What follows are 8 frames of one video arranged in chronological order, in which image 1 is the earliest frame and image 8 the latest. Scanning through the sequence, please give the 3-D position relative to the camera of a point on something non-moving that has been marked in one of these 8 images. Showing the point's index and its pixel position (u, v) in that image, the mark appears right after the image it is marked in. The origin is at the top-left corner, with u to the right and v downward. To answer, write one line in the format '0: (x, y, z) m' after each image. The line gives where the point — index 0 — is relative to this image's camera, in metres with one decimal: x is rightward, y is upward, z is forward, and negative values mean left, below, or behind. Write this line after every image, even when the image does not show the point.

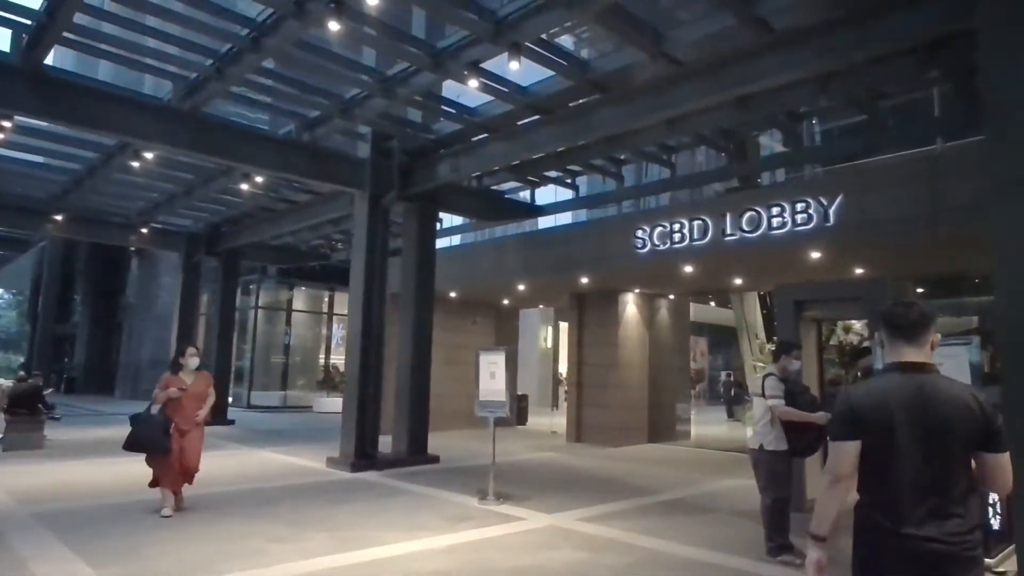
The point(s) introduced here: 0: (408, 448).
0: (-1.9, -2.9, +11.7) m
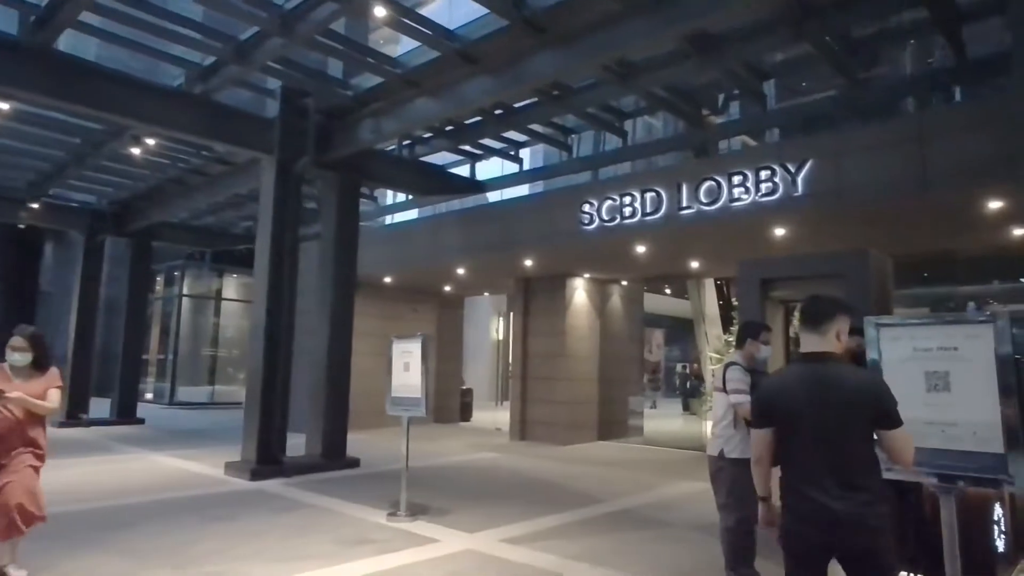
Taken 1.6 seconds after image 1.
0: (-3.0, -2.6, +10.3) m
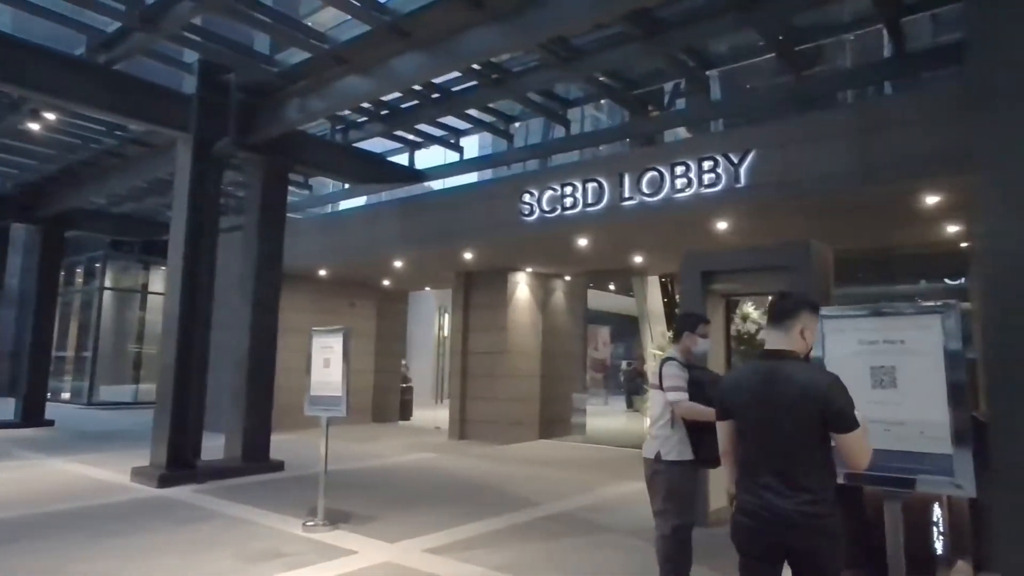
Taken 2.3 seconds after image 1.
0: (-3.9, -2.4, +9.6) m
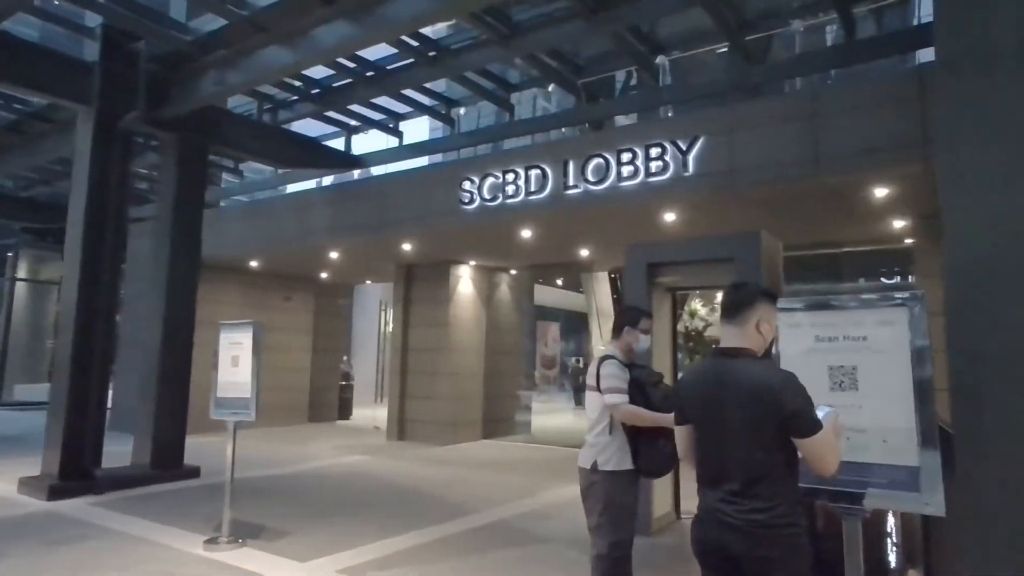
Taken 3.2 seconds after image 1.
0: (-4.8, -2.3, +8.8) m
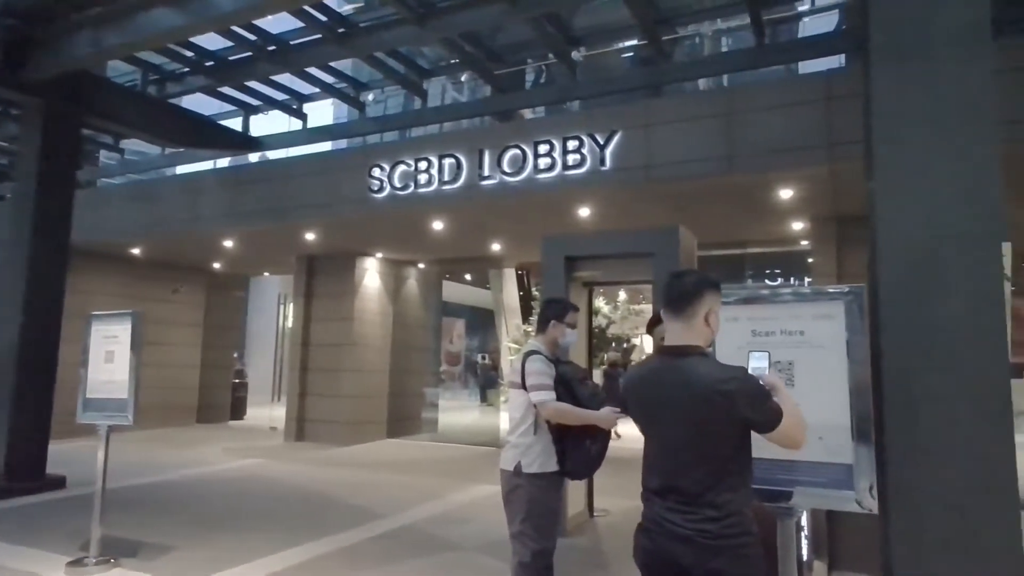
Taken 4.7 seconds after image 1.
0: (-5.9, -2.1, +7.7) m
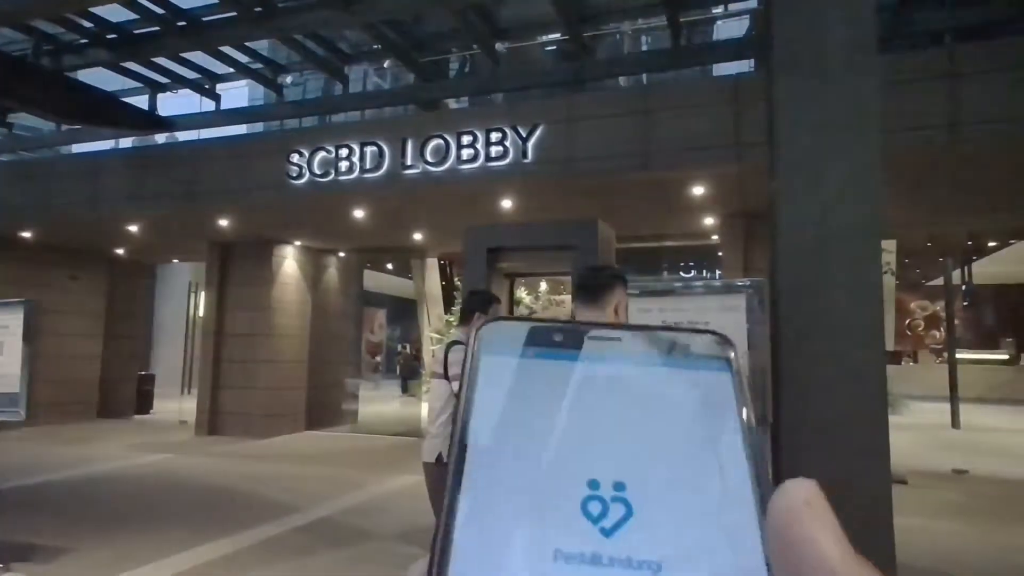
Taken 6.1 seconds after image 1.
0: (-6.8, -2.0, +7.0) m
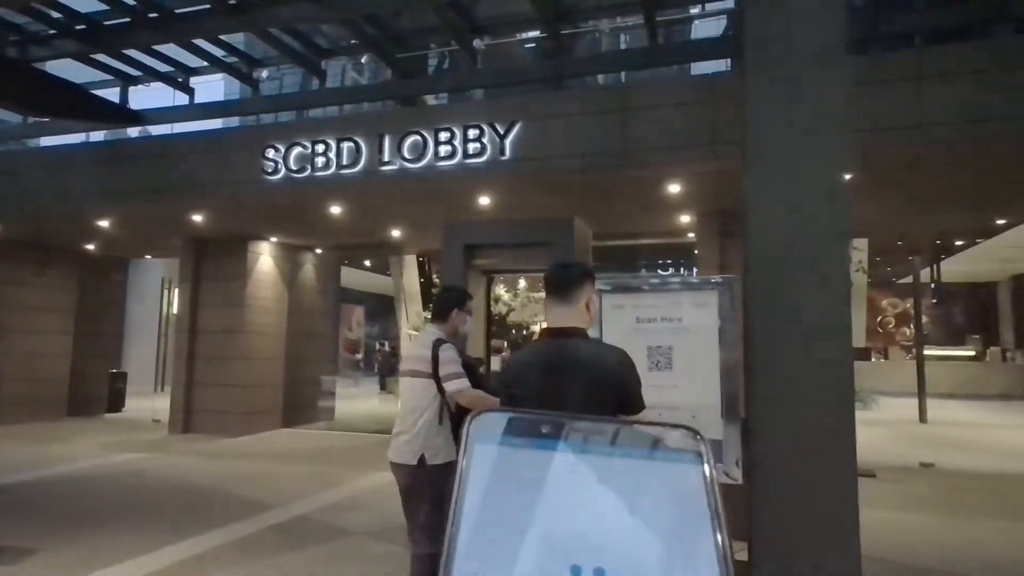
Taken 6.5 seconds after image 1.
0: (-7.0, -1.9, +6.8) m
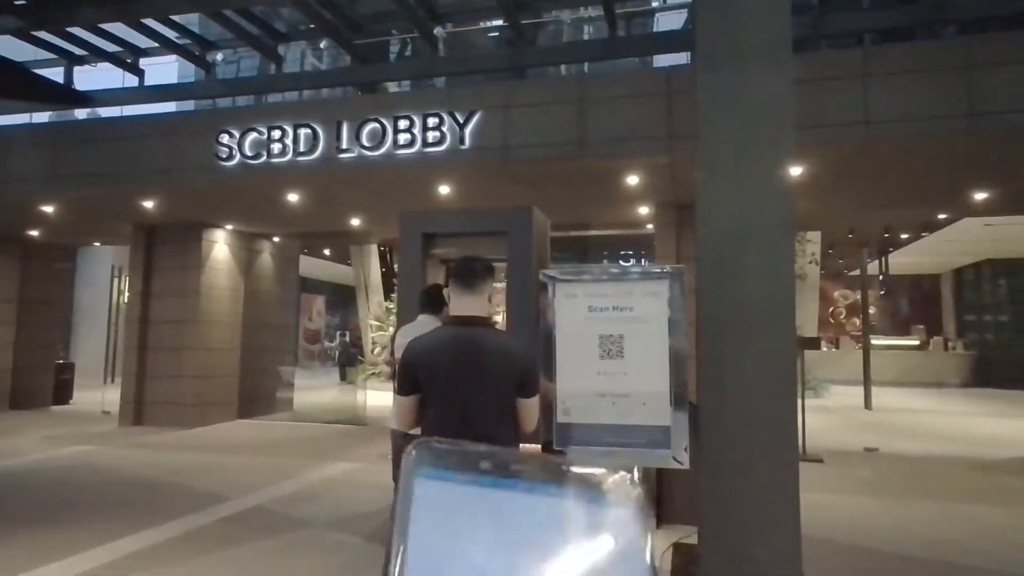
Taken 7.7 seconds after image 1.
0: (-7.5, -1.8, +6.5) m
